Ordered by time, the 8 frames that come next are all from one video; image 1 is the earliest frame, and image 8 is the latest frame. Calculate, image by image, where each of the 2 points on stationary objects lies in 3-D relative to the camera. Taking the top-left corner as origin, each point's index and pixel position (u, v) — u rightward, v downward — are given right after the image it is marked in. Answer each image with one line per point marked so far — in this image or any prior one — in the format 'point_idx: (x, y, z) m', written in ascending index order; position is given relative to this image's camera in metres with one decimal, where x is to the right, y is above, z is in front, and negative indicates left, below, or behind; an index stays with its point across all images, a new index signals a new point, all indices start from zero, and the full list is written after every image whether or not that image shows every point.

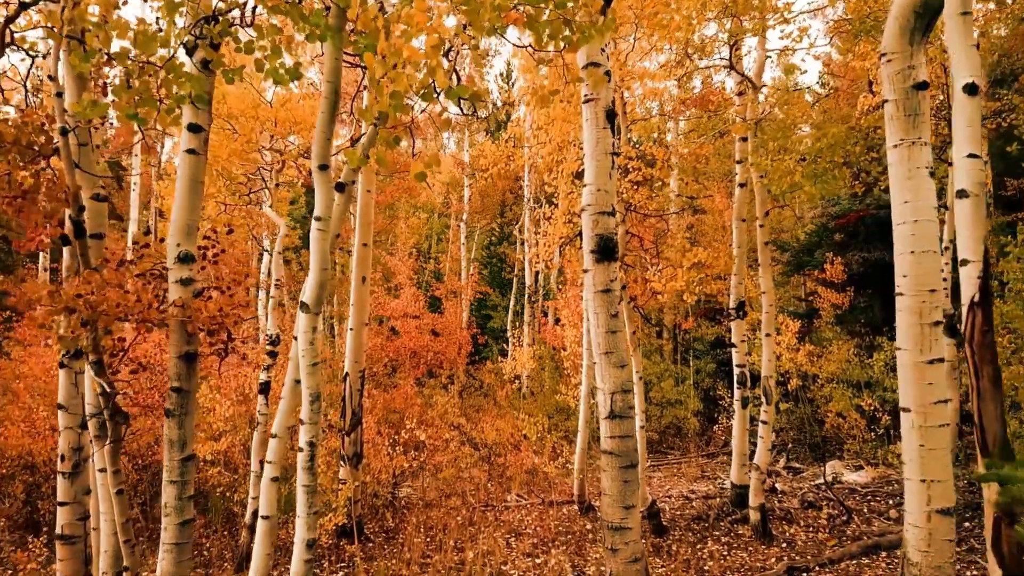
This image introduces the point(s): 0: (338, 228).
0: (-1.1, +0.4, +3.9) m
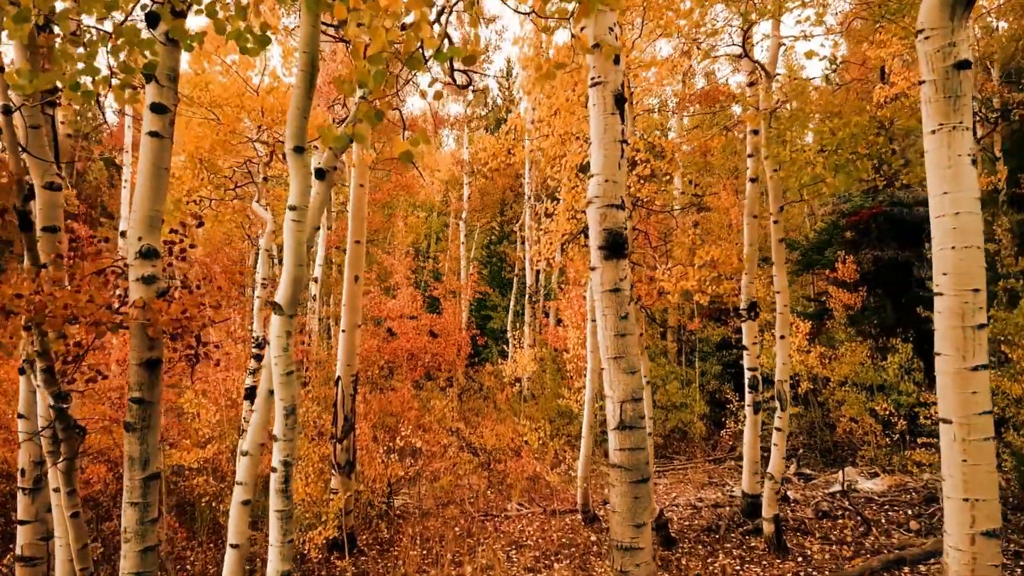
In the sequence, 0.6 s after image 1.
0: (-1.1, +0.4, +3.5) m
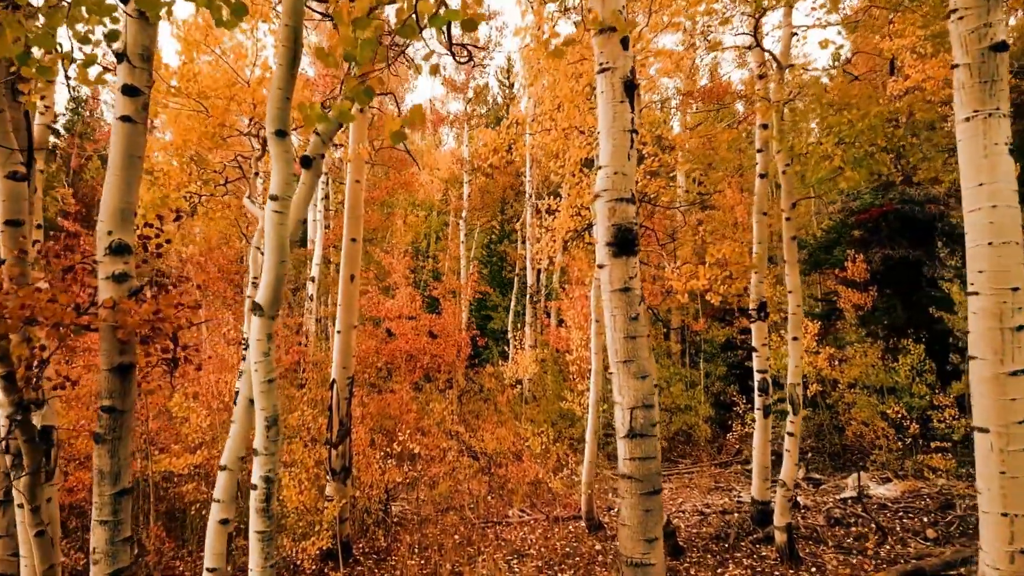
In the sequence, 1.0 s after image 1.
0: (-1.1, +0.4, +3.2) m
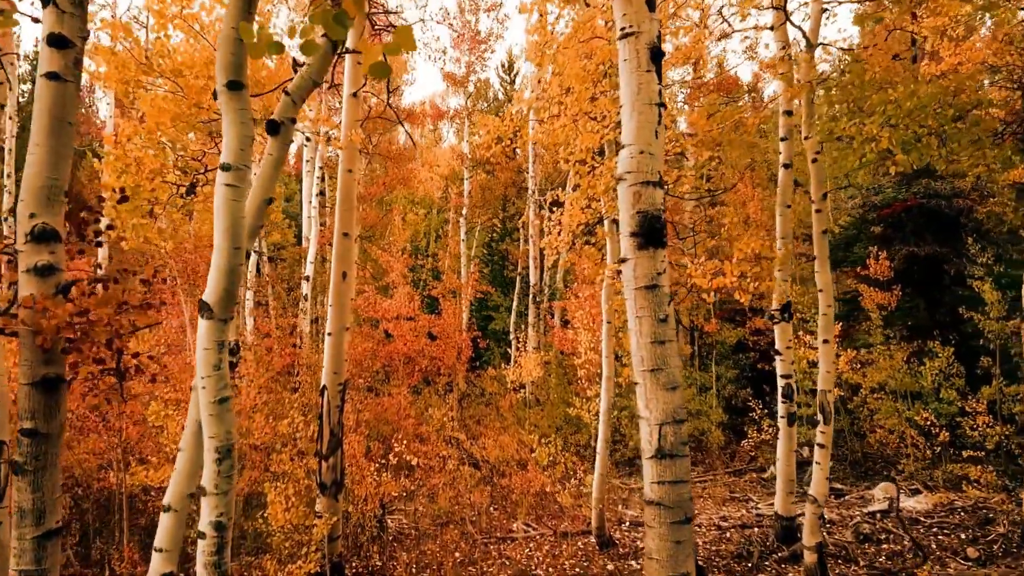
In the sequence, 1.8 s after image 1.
0: (-1.0, +0.4, +2.6) m
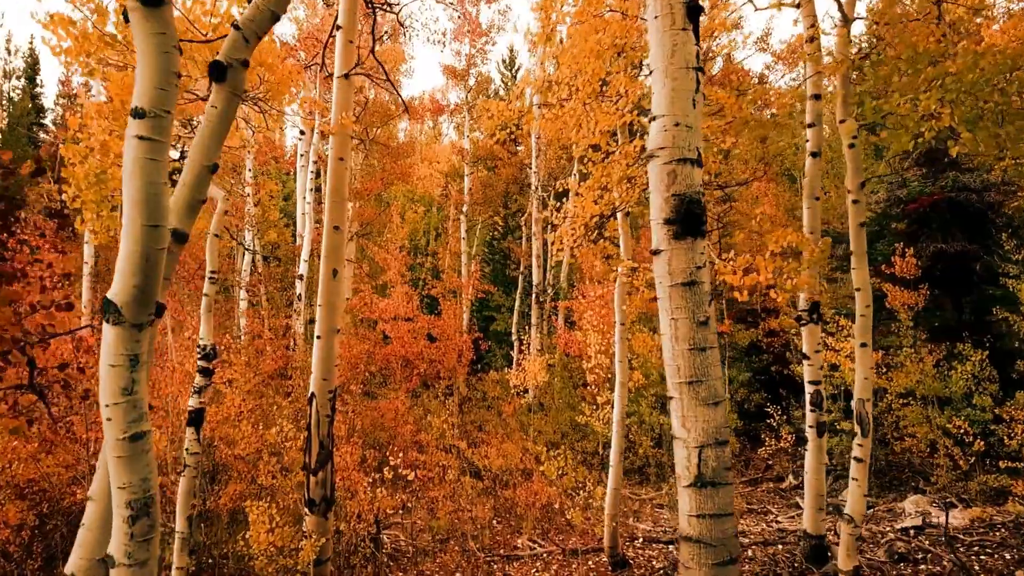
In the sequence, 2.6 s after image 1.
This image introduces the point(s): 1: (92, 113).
0: (-1.0, +0.4, +2.0) m
1: (-3.9, +1.6, +5.6) m
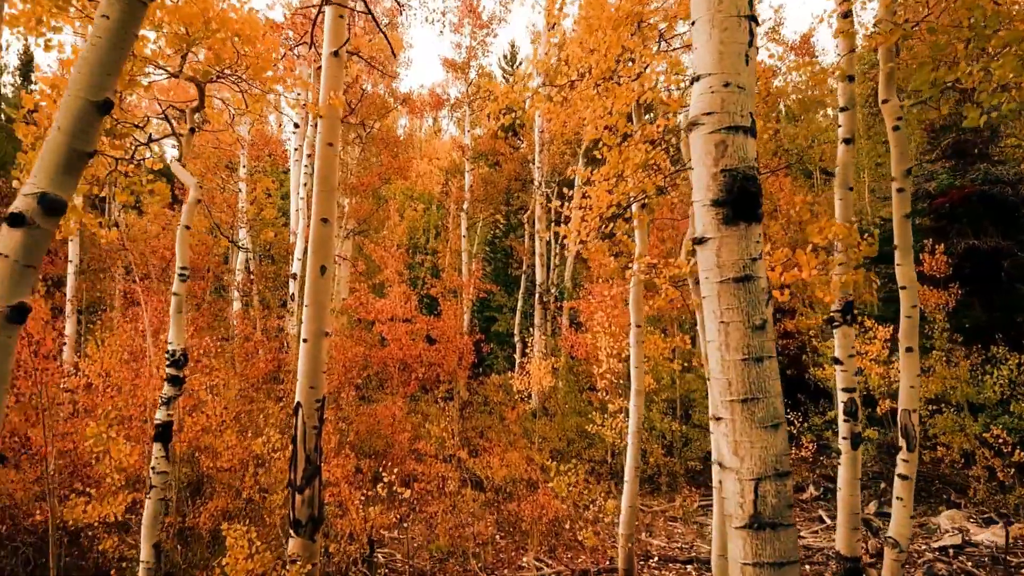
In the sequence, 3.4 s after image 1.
0: (-0.9, +0.5, +1.4) m
1: (-3.8, +1.6, +5.0) m
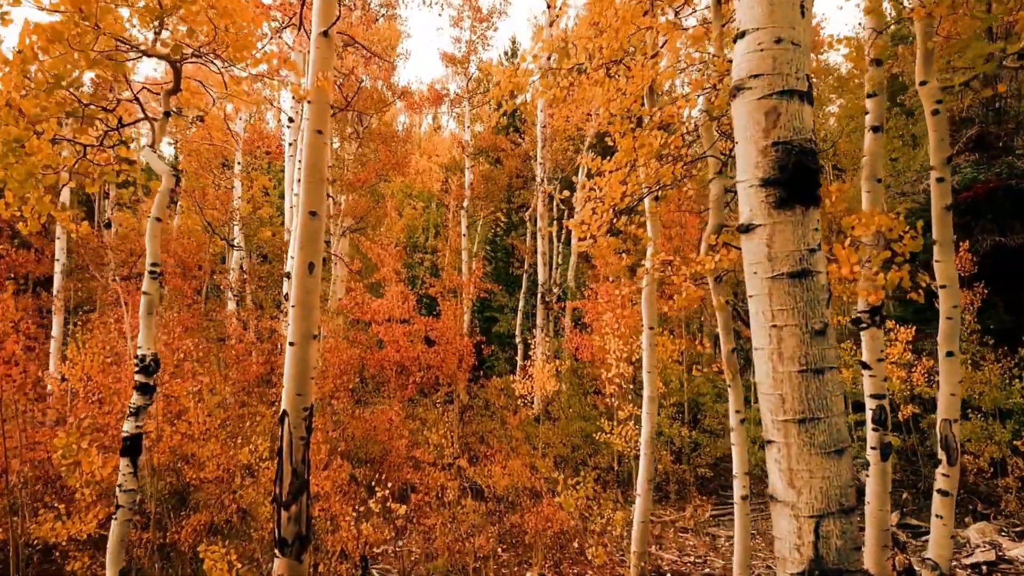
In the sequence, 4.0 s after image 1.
0: (-0.9, +0.5, +0.9) m
1: (-3.8, +1.6, +4.5) m
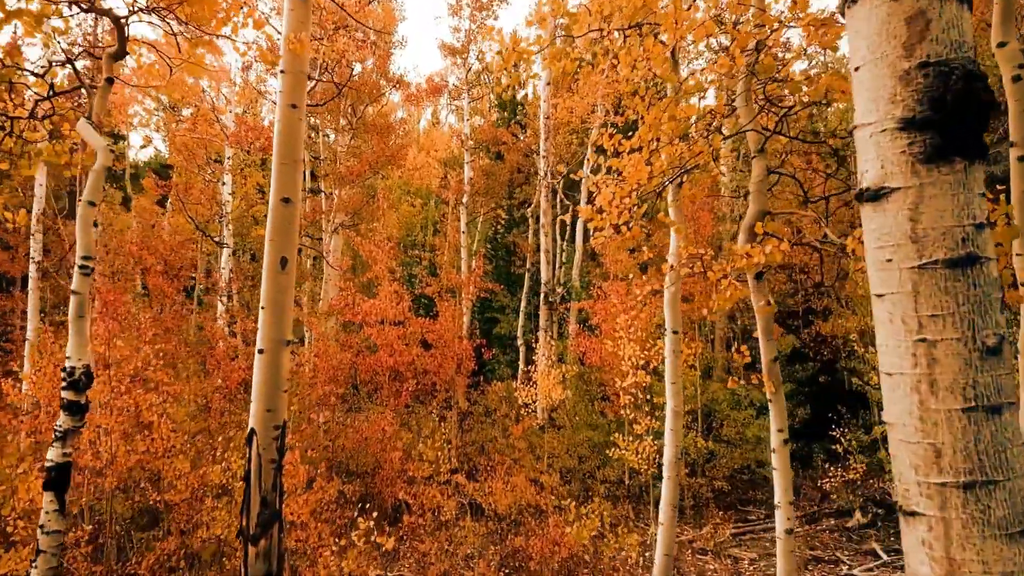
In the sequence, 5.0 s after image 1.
0: (-0.8, +0.5, +0.2) m
1: (-3.7, +1.6, +3.8) m
